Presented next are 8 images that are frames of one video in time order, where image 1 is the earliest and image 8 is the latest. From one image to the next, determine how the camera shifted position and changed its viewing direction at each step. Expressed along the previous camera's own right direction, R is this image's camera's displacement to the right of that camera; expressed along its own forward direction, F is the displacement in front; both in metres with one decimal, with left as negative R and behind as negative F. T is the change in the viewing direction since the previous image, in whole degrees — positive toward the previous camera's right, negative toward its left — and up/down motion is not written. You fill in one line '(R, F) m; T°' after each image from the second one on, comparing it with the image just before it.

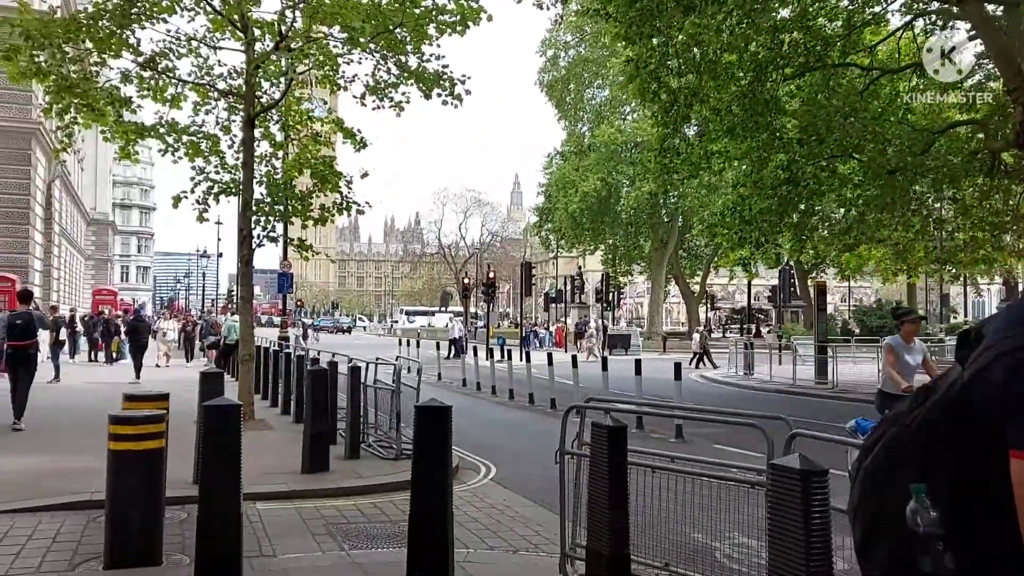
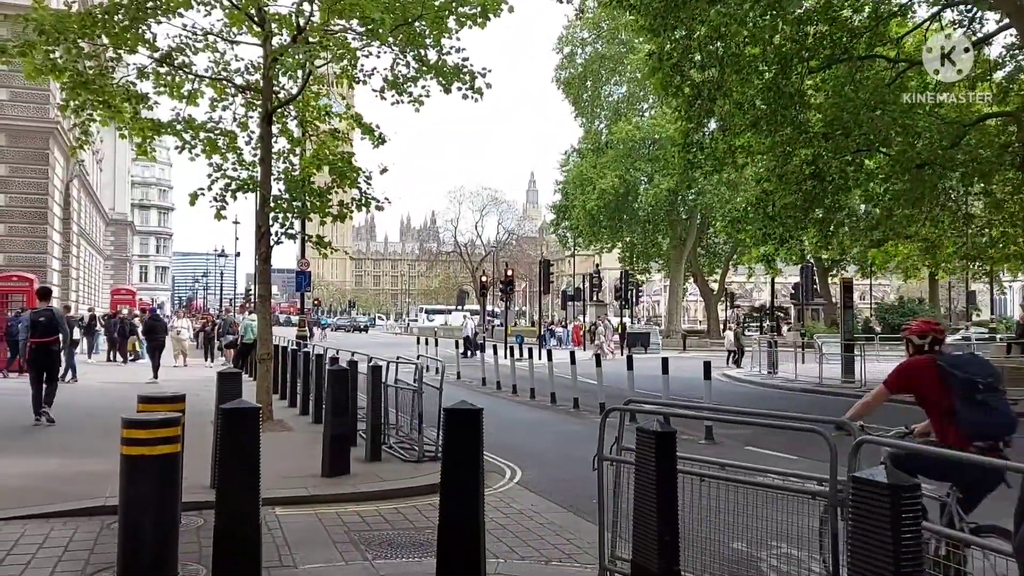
(-0.1, +0.3) m; -1°
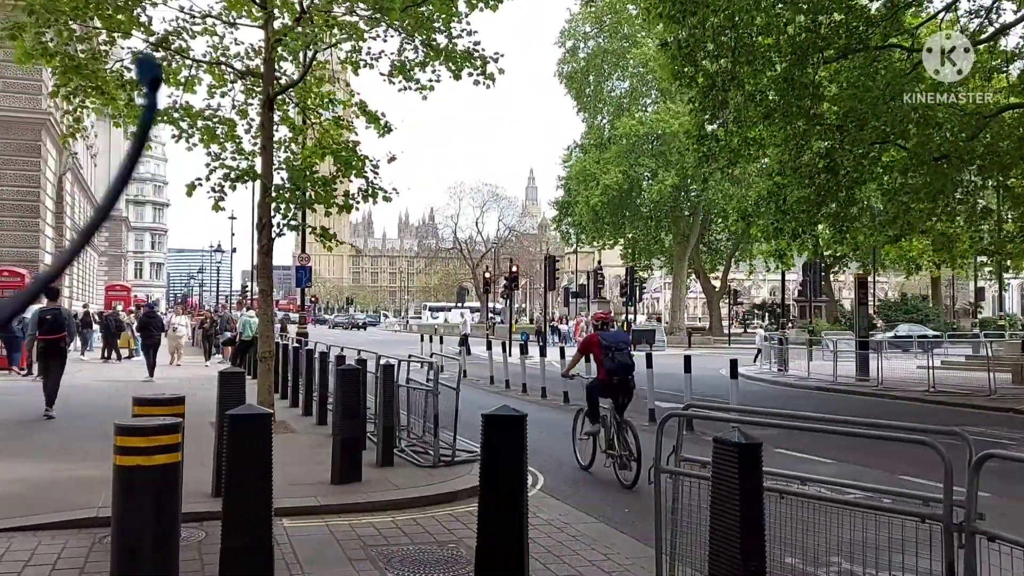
(-0.2, +0.5) m; 0°
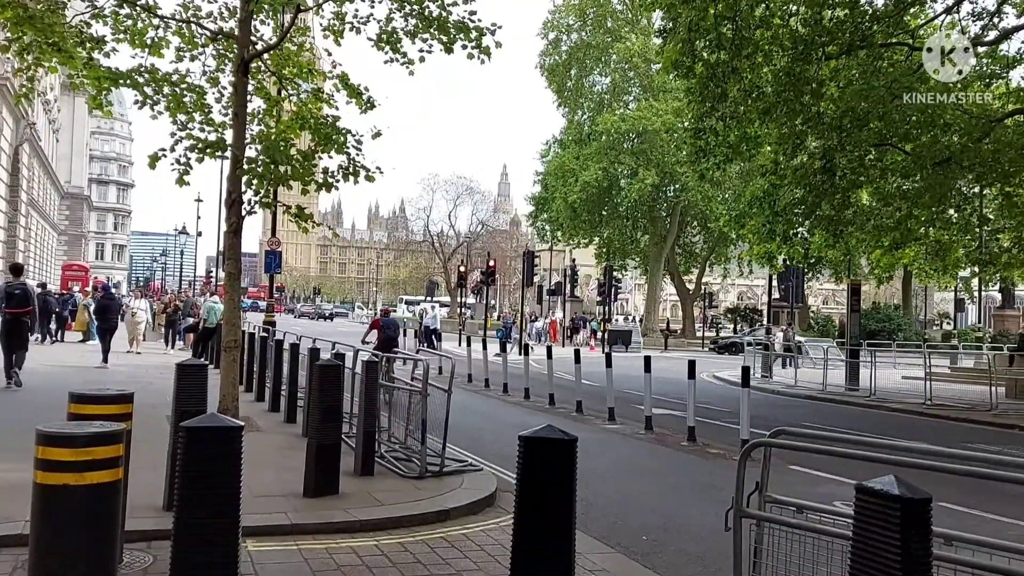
(-0.3, +0.8) m; +2°
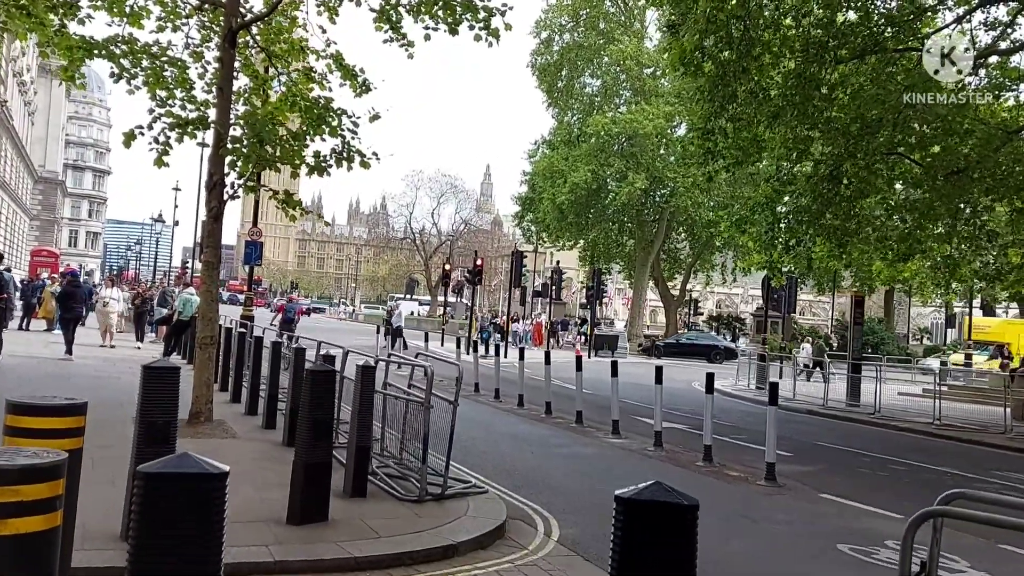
(-0.3, +0.8) m; +1°
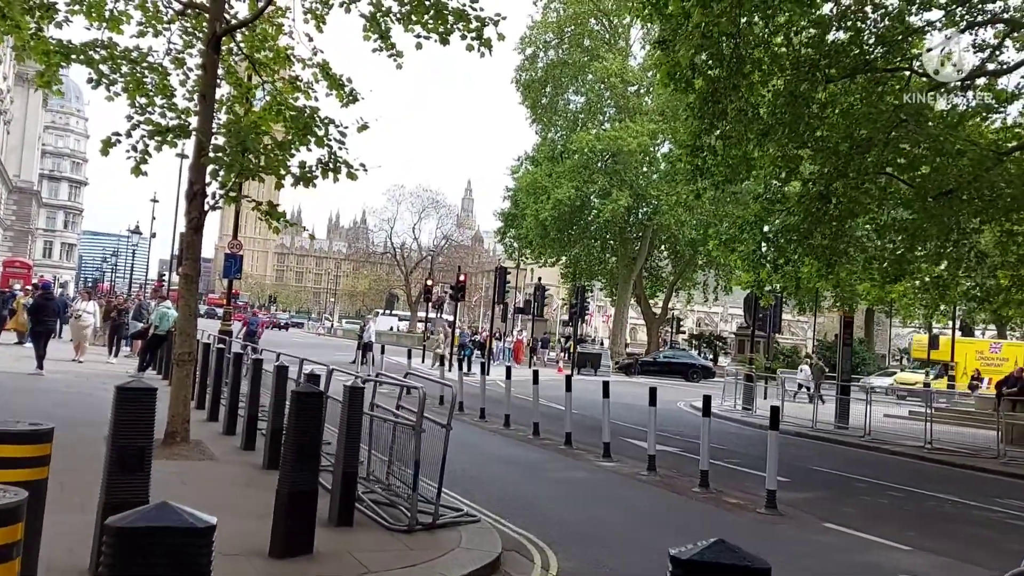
(-0.1, +0.3) m; +1°
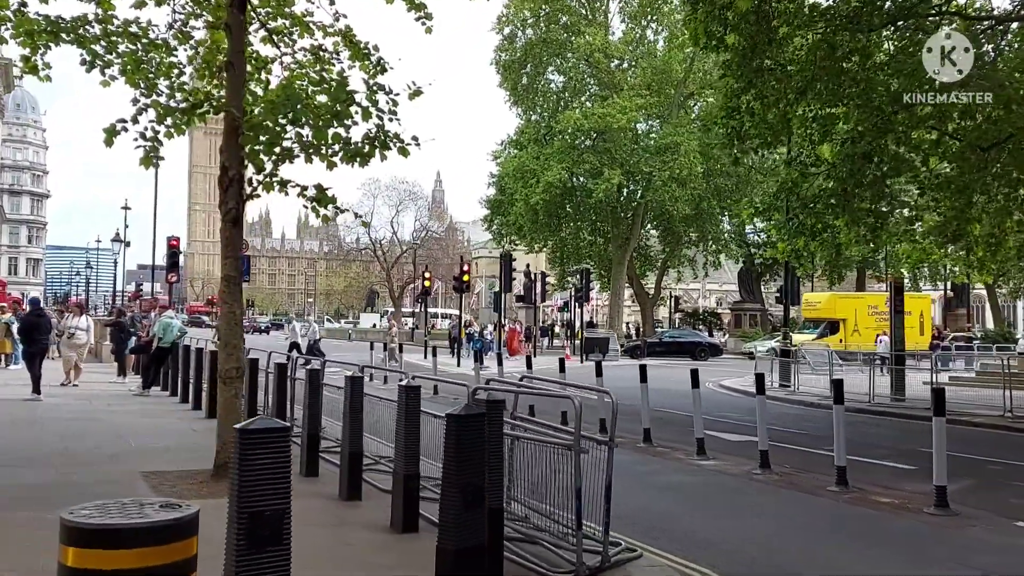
(-1.1, +1.2) m; +2°
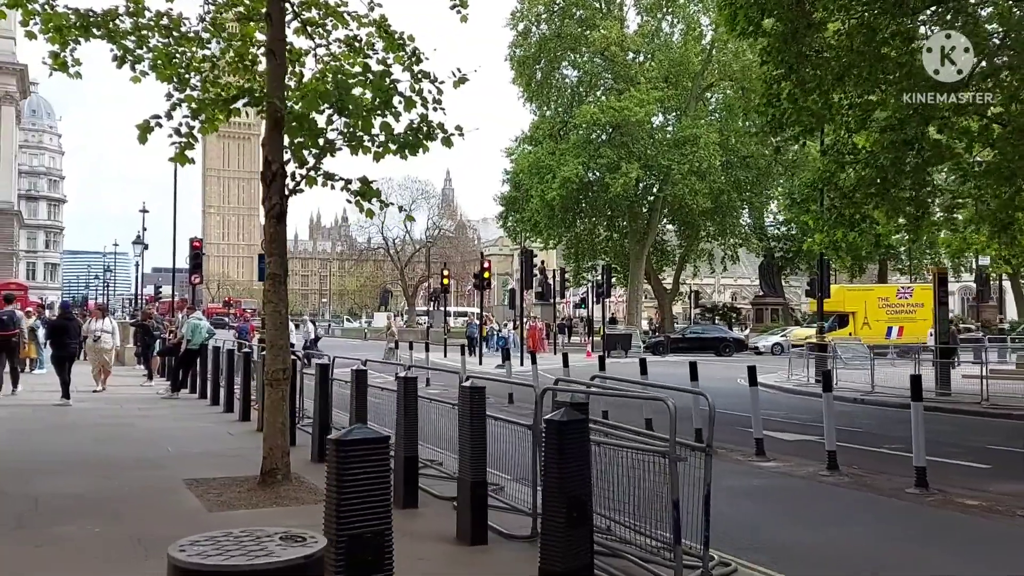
(-0.4, +0.3) m; -1°
